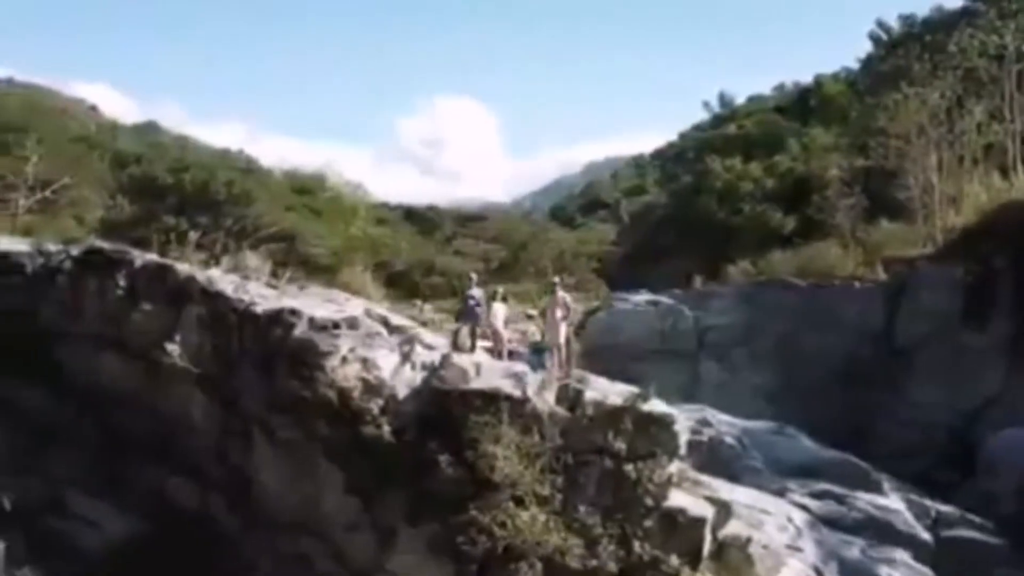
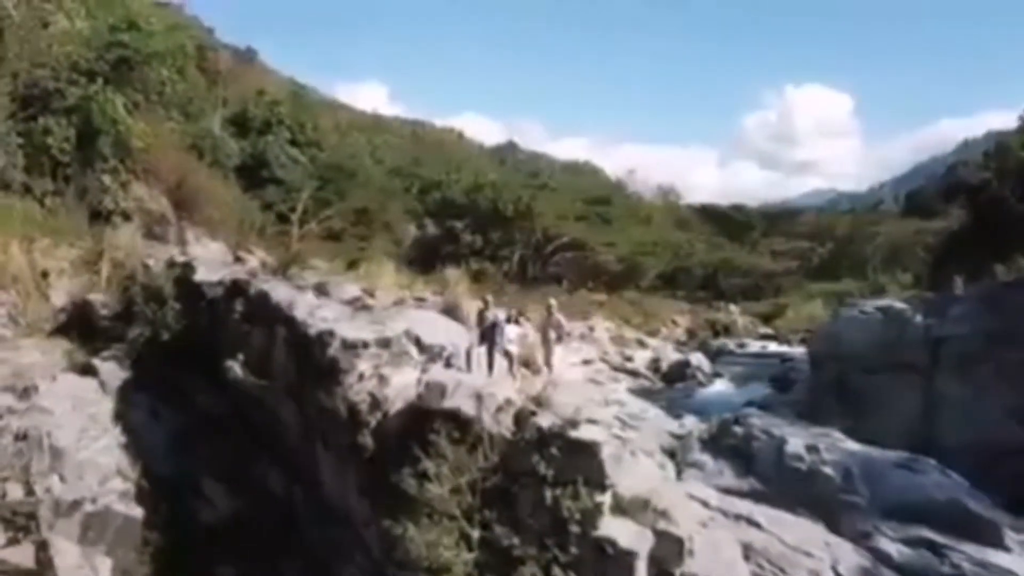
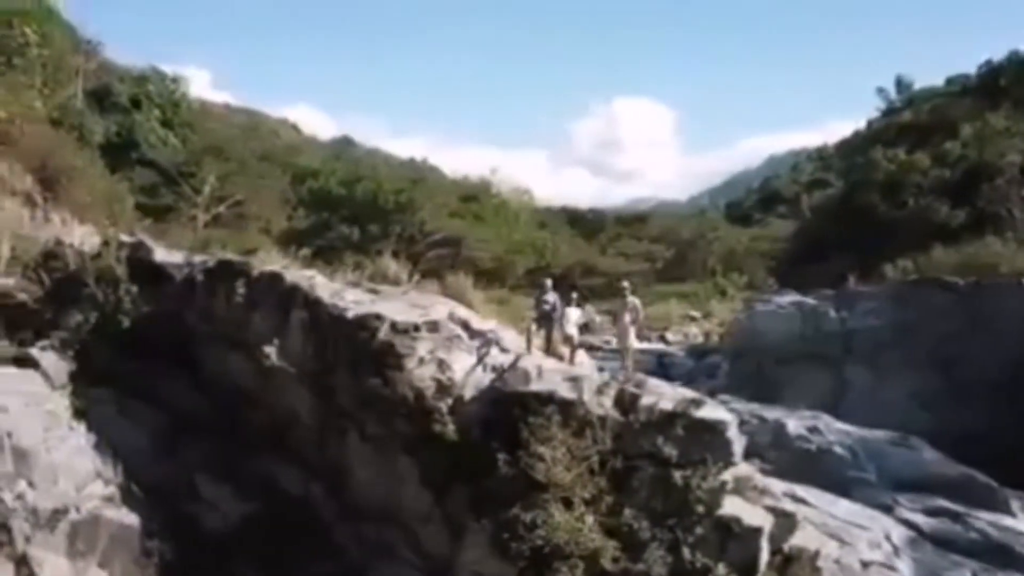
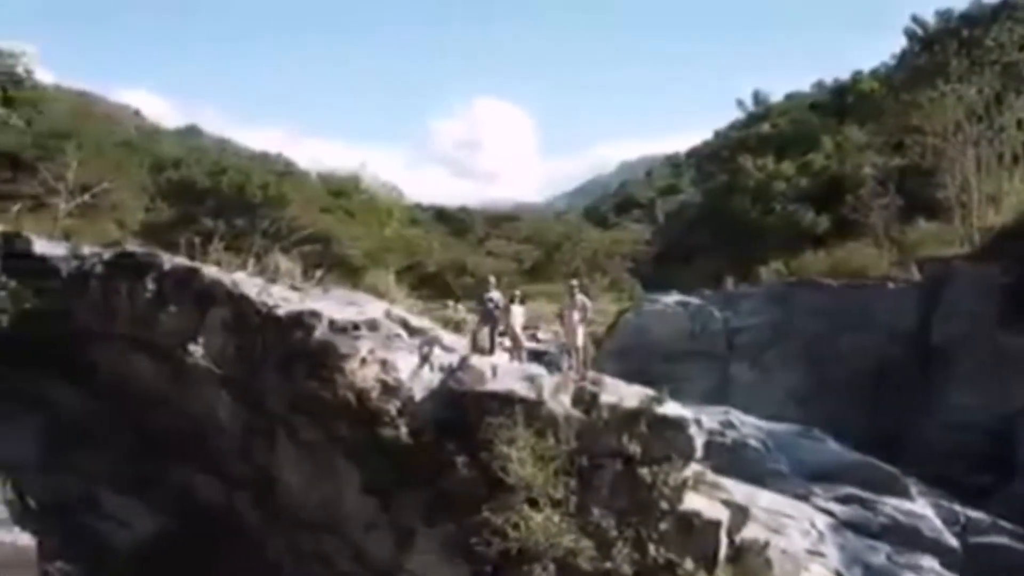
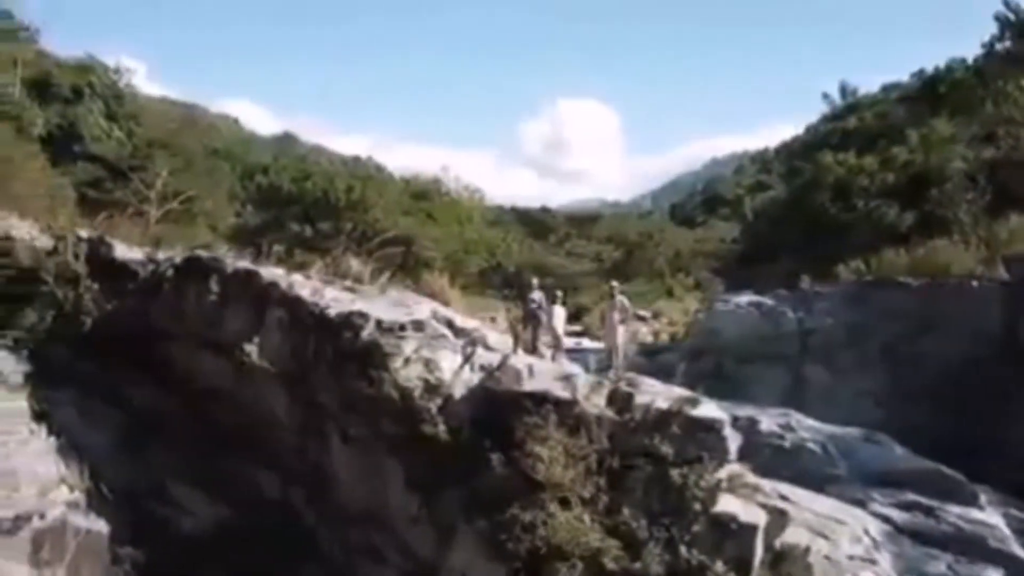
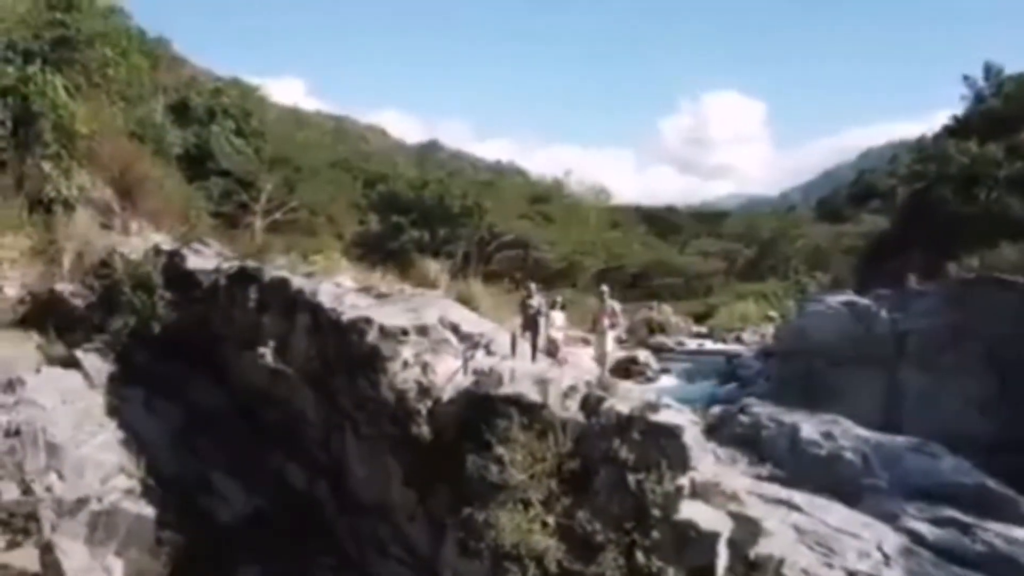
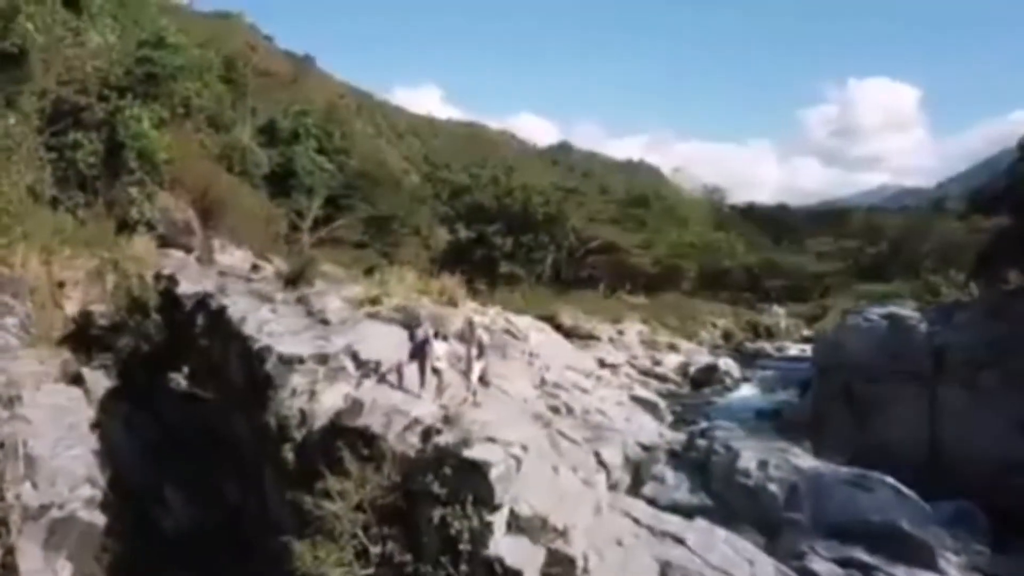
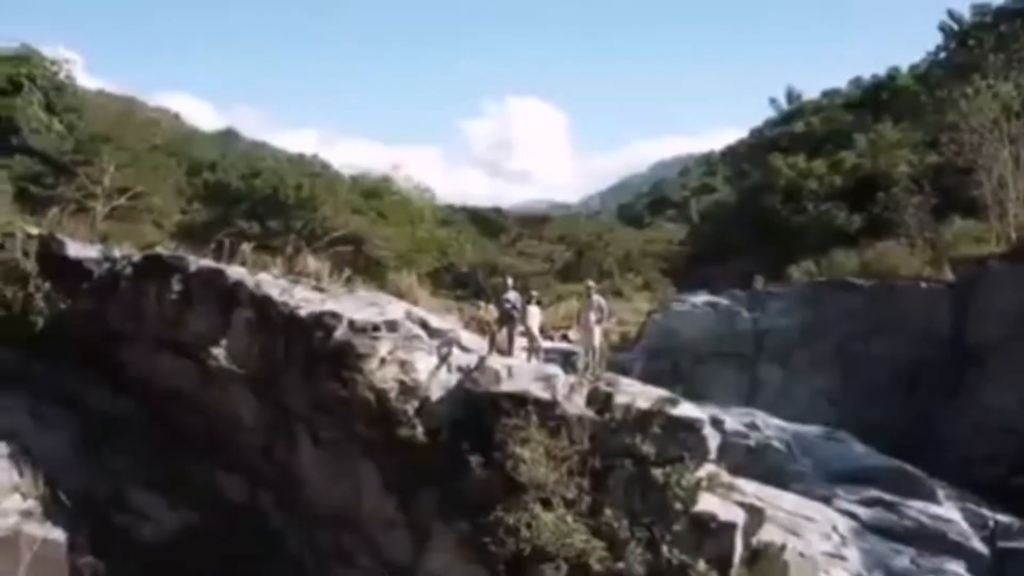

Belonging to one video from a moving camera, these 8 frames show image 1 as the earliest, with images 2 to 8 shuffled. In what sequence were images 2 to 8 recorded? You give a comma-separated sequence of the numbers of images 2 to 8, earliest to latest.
4, 8, 5, 3, 6, 2, 7
